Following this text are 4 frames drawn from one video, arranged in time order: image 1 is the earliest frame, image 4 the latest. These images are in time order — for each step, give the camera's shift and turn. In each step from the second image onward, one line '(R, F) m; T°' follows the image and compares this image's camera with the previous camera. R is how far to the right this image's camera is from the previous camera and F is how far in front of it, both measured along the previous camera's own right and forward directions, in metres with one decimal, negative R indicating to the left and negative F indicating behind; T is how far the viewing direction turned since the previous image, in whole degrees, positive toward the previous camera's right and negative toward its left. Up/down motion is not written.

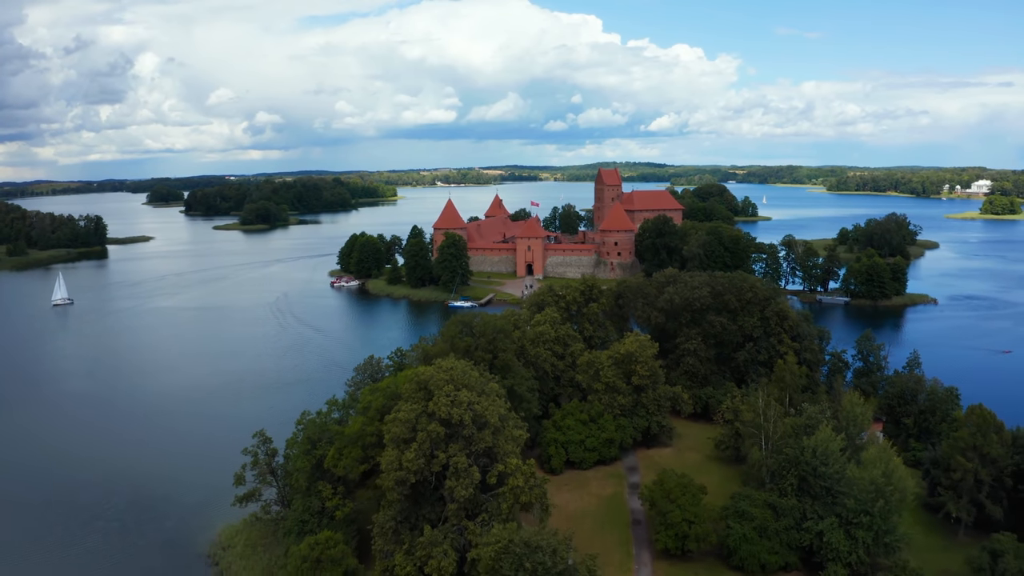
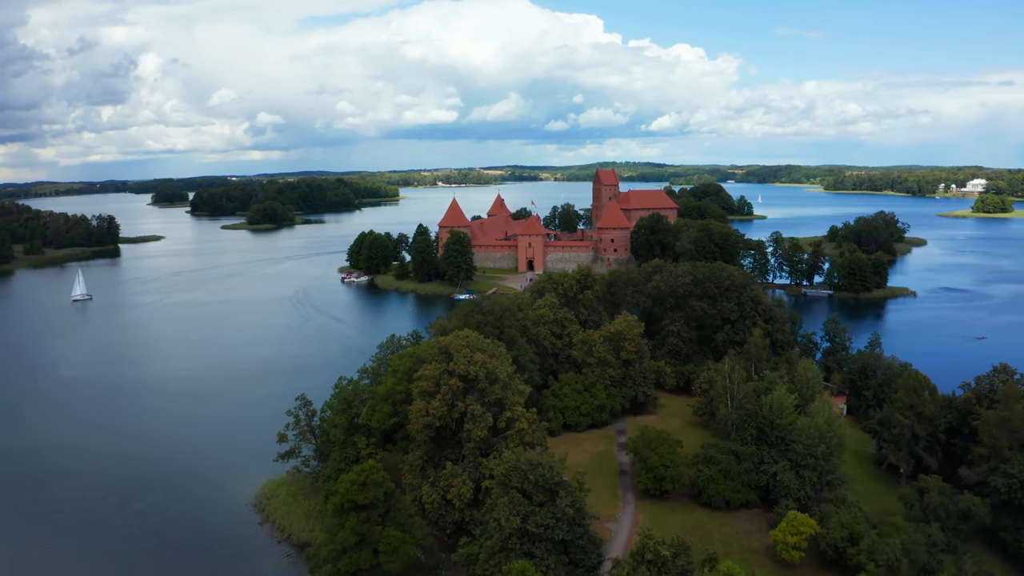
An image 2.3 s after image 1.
(-0.1, -3.6) m; 0°
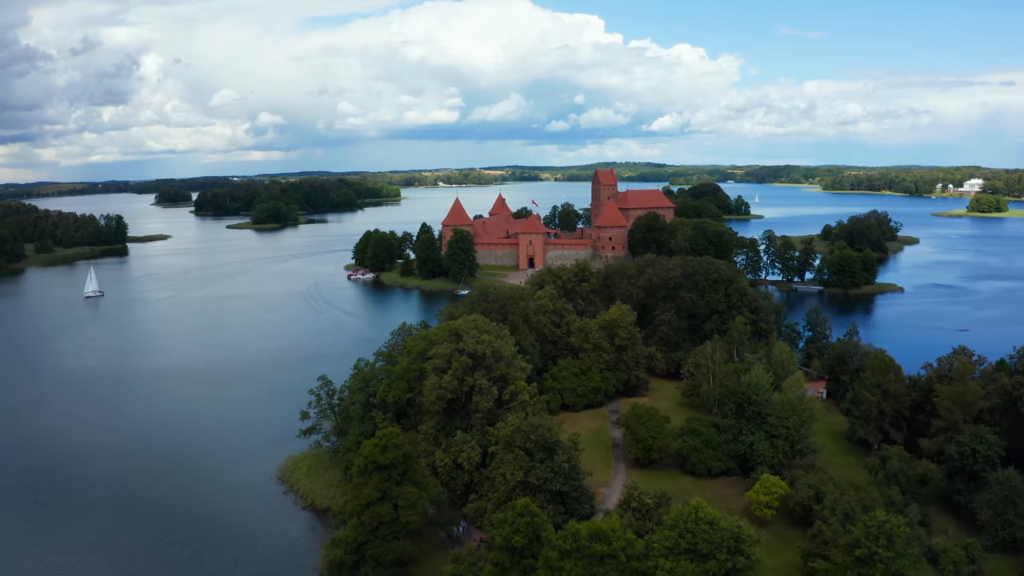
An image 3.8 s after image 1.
(-0.1, -2.4) m; 0°
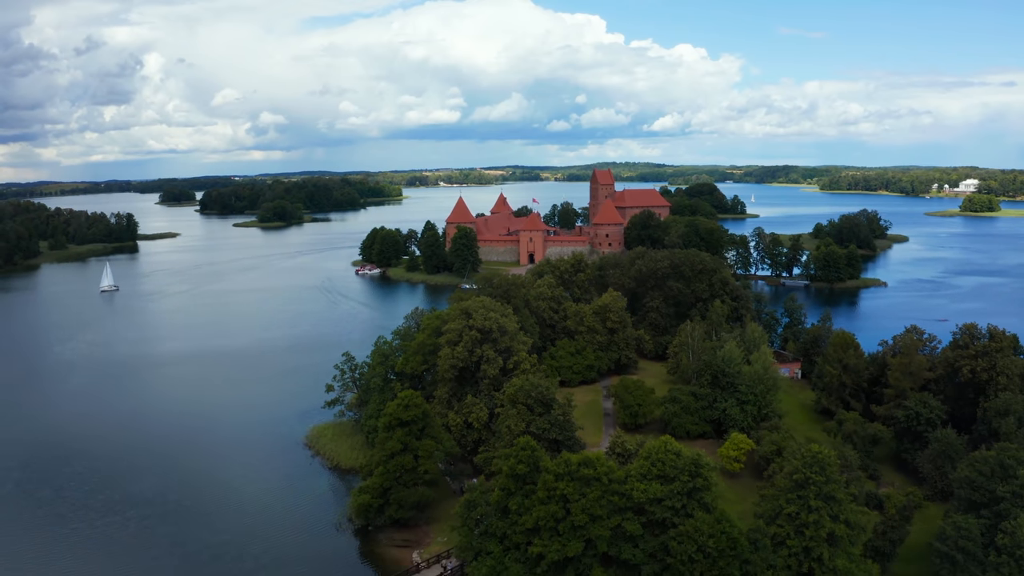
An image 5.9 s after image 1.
(-0.1, -3.4) m; 0°
